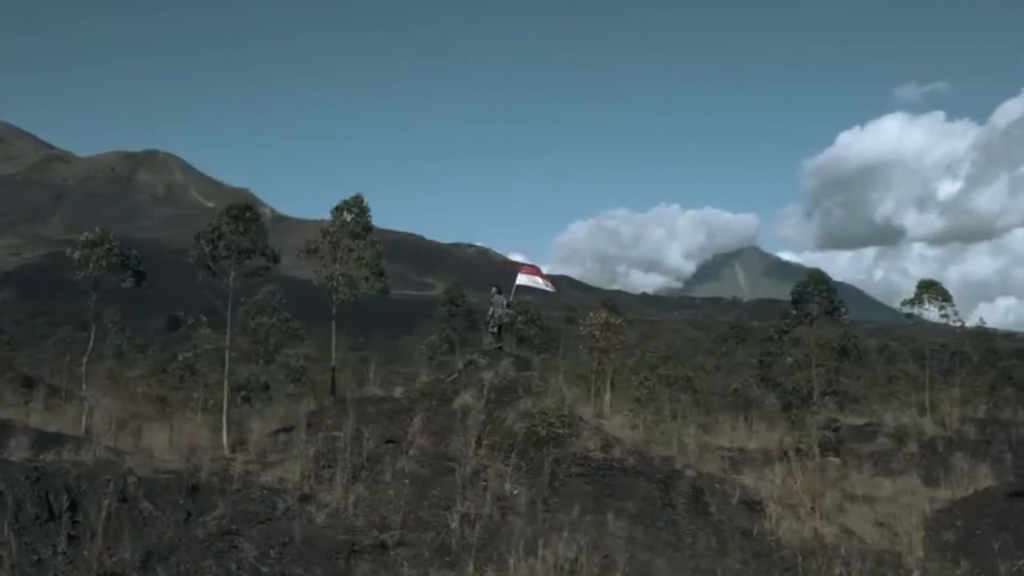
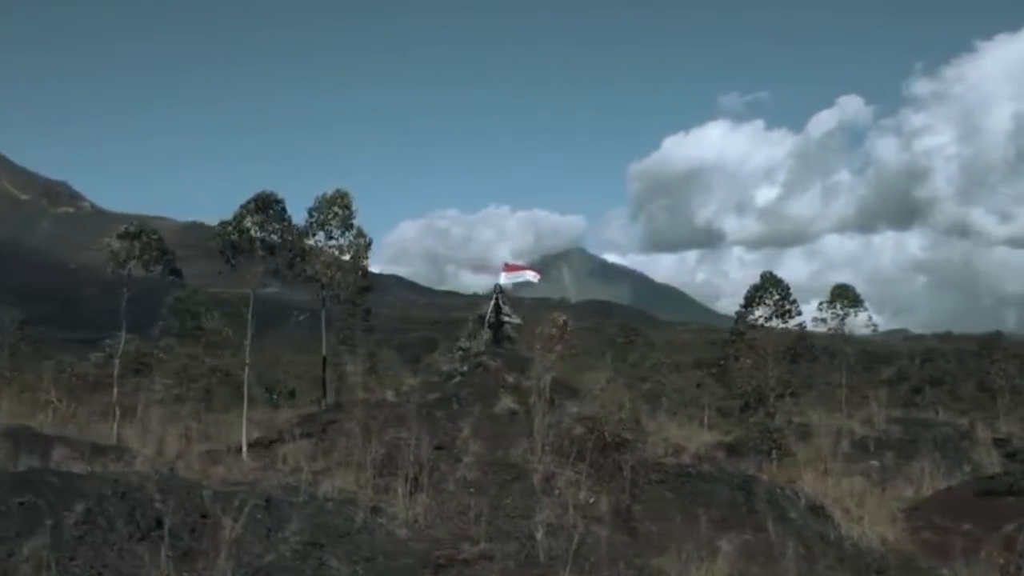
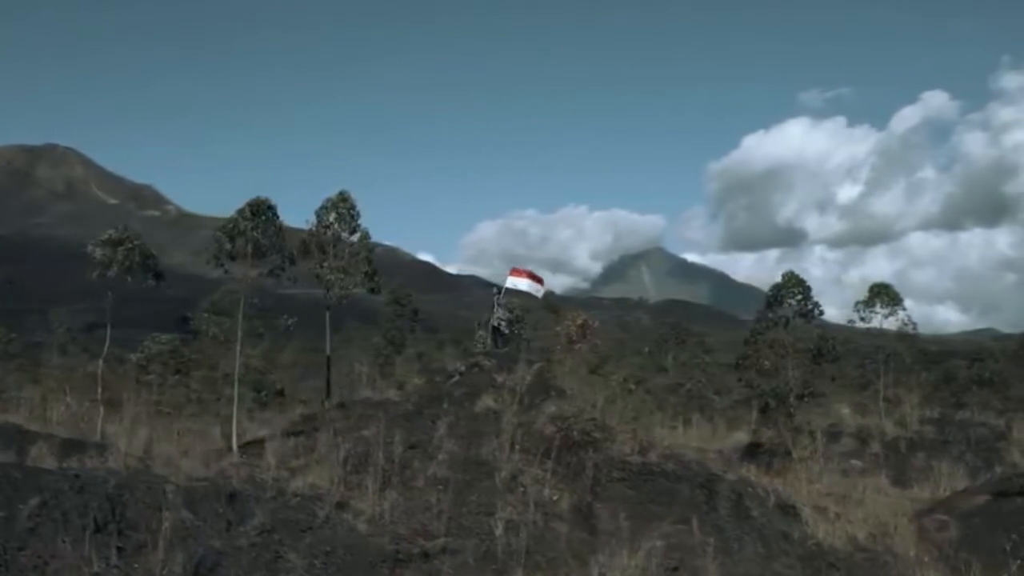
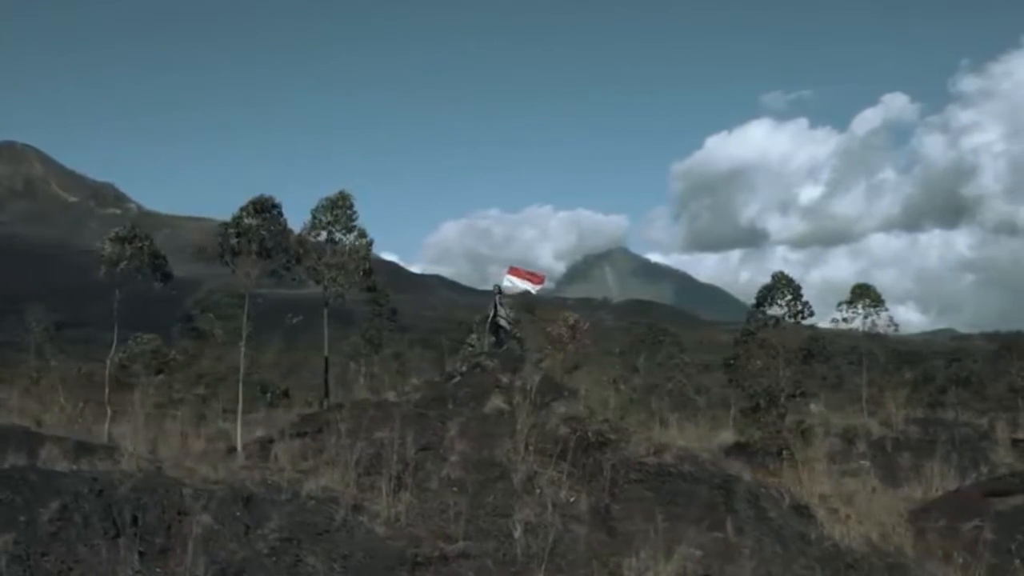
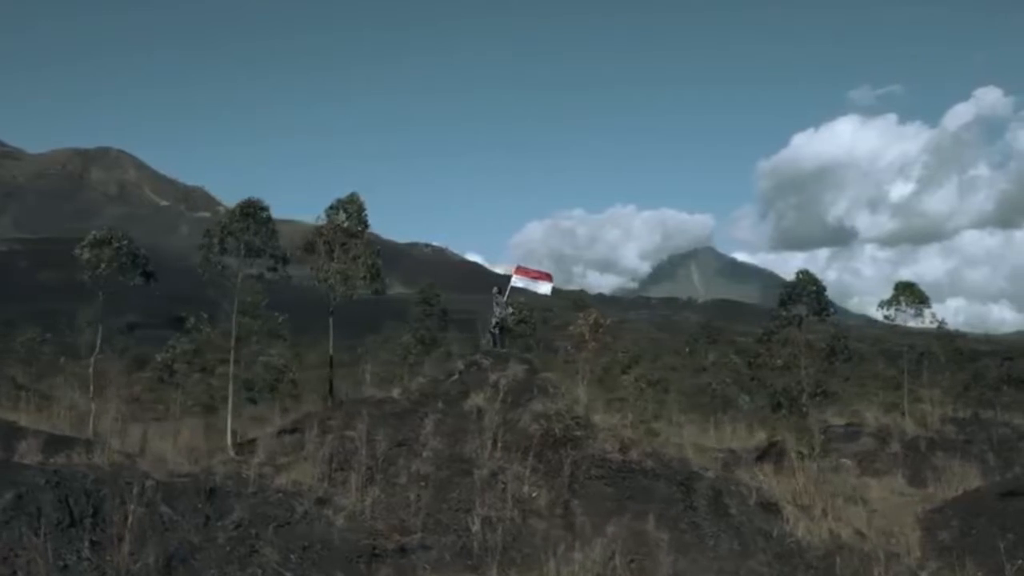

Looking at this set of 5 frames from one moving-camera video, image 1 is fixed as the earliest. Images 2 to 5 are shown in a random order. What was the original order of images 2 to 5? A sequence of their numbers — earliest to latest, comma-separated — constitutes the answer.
5, 3, 4, 2
